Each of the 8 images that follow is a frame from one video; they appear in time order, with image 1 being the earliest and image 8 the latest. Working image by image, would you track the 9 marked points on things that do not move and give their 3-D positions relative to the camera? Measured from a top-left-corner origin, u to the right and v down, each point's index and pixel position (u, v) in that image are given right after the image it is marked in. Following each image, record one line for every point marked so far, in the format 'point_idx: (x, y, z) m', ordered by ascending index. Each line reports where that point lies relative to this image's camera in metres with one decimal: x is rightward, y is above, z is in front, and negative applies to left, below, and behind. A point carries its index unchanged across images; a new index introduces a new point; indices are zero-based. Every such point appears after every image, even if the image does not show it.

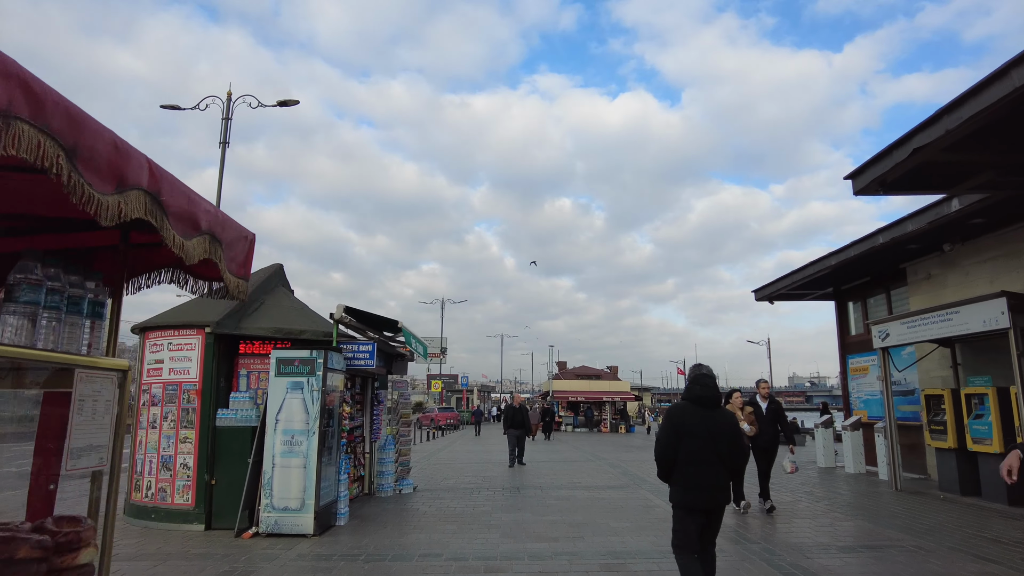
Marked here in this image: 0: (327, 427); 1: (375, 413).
0: (-2.3, -1.8, +7.8) m
1: (-2.4, -2.2, +10.8) m
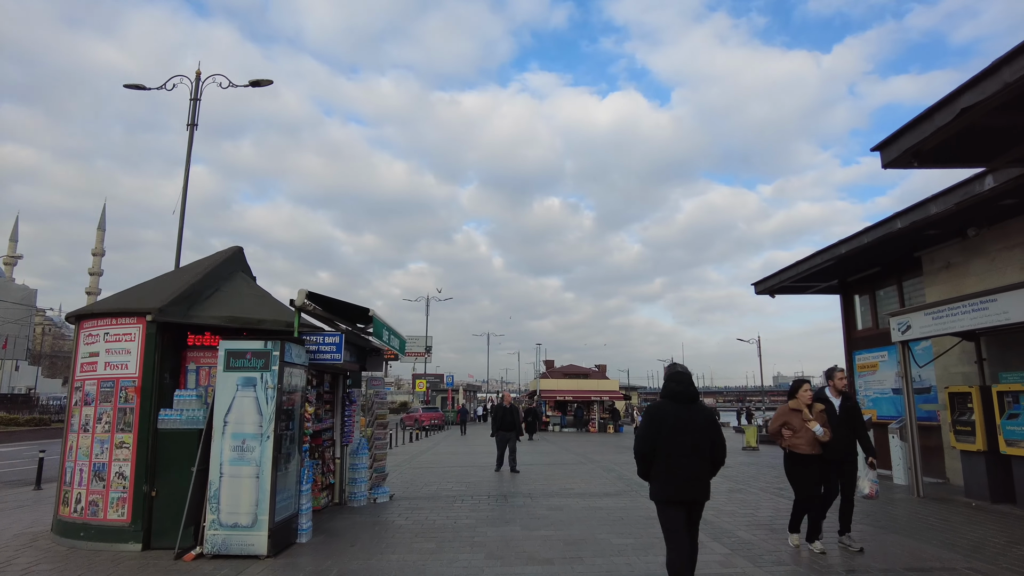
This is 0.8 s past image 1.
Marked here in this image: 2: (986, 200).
0: (-2.5, -1.6, +6.8) m
1: (-2.6, -2.0, +9.8) m
2: (+6.6, +1.2, +8.6) m
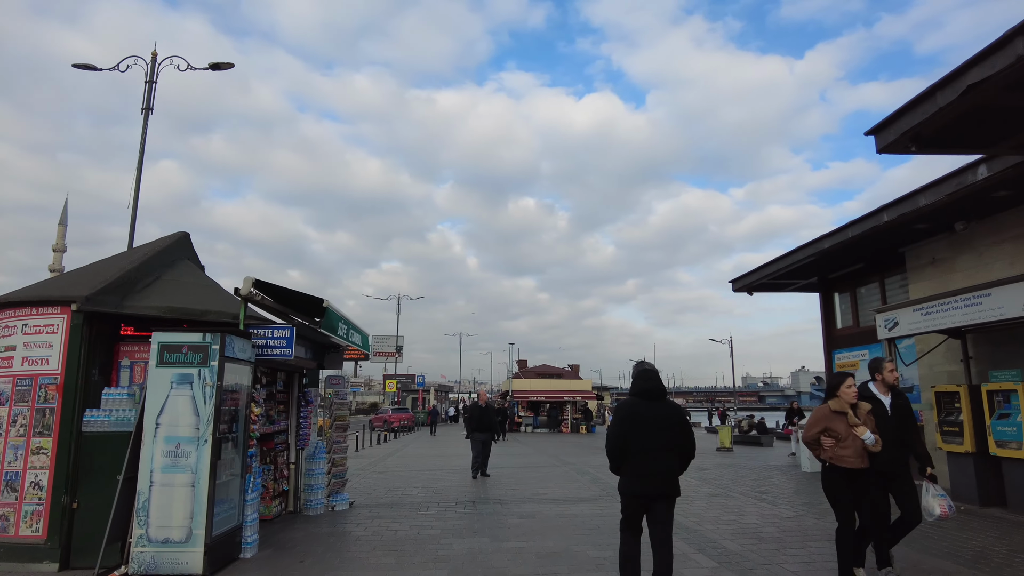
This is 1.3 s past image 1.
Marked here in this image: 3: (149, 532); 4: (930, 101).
0: (-2.8, -1.4, +6.1) m
1: (-3.0, -1.9, +9.0) m
2: (+6.2, +1.3, +8.3) m
3: (-3.3, -2.2, +5.7) m
4: (+4.2, +1.9, +6.2) m
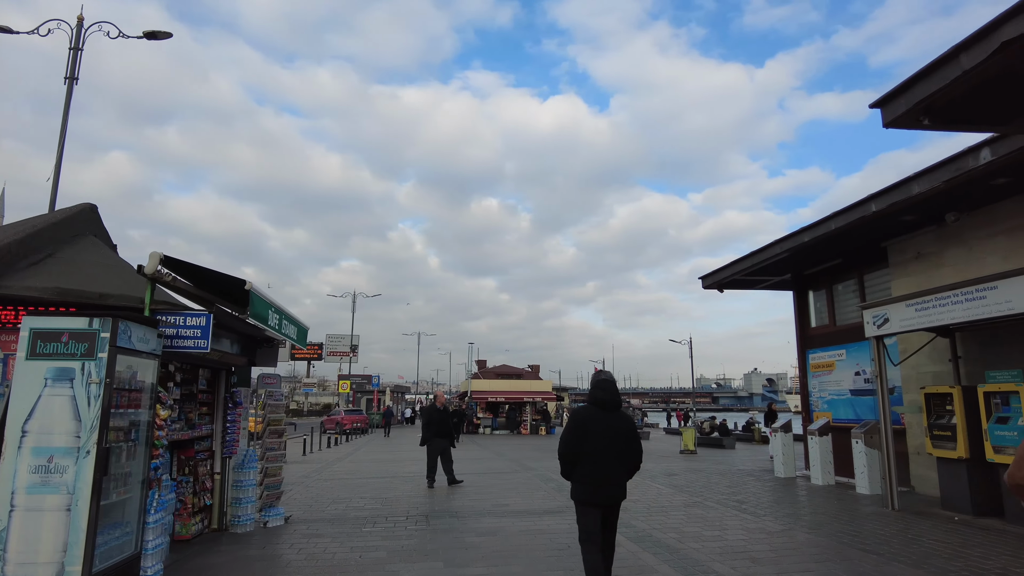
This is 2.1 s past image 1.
0: (-3.1, -1.2, +5.0) m
1: (-3.5, -1.7, +7.9) m
2: (+5.8, +1.4, +7.7) m
3: (-3.6, -2.0, +4.5) m
4: (+3.9, +2.0, +5.5) m
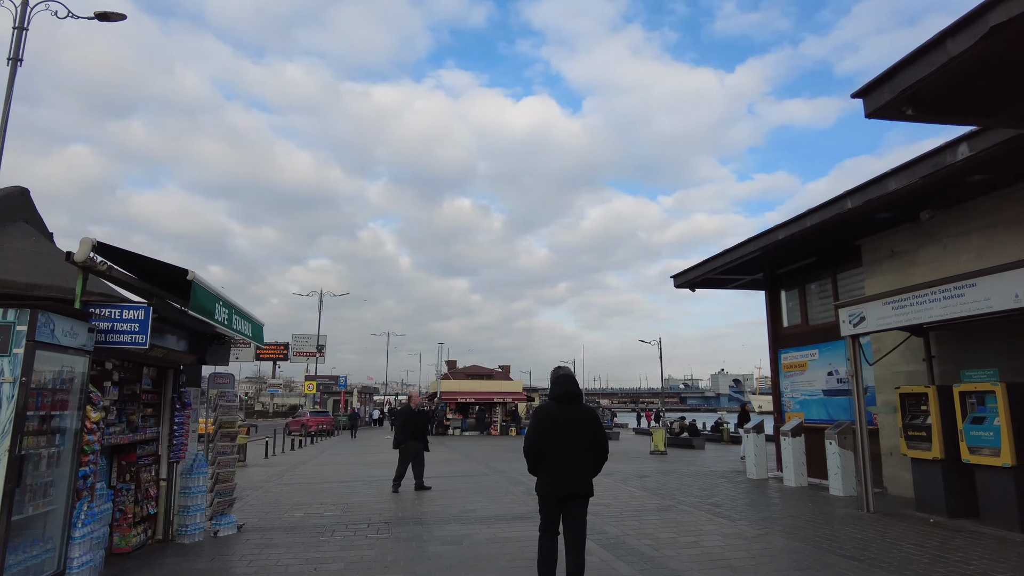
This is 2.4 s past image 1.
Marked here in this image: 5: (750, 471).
0: (-3.4, -1.2, +4.4) m
1: (-3.9, -1.6, +7.4) m
2: (+5.4, +1.4, +7.6) m
3: (-3.8, -1.9, +4.0) m
4: (+3.6, +2.0, +5.3) m
5: (+4.7, -3.6, +12.3) m
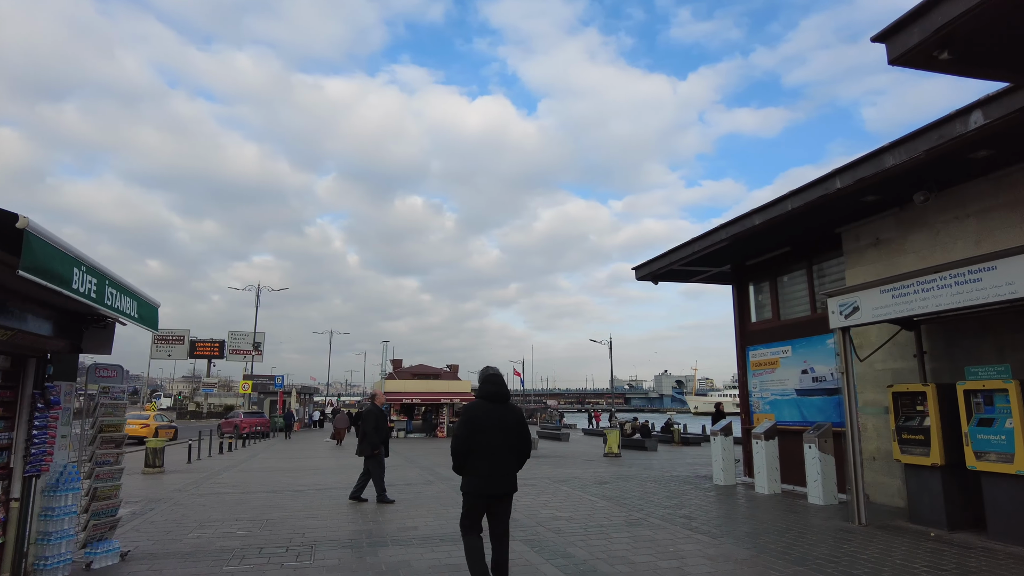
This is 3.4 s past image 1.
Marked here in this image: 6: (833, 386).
0: (-3.6, -0.9, +3.0) m
1: (-4.4, -1.3, +5.8) m
2: (+4.9, +1.5, +6.8) m
3: (-4.1, -1.6, +2.5) m
4: (+3.3, +2.2, +4.4) m
5: (+3.8, -3.5, +11.5) m
6: (+5.1, -1.6, +10.0) m
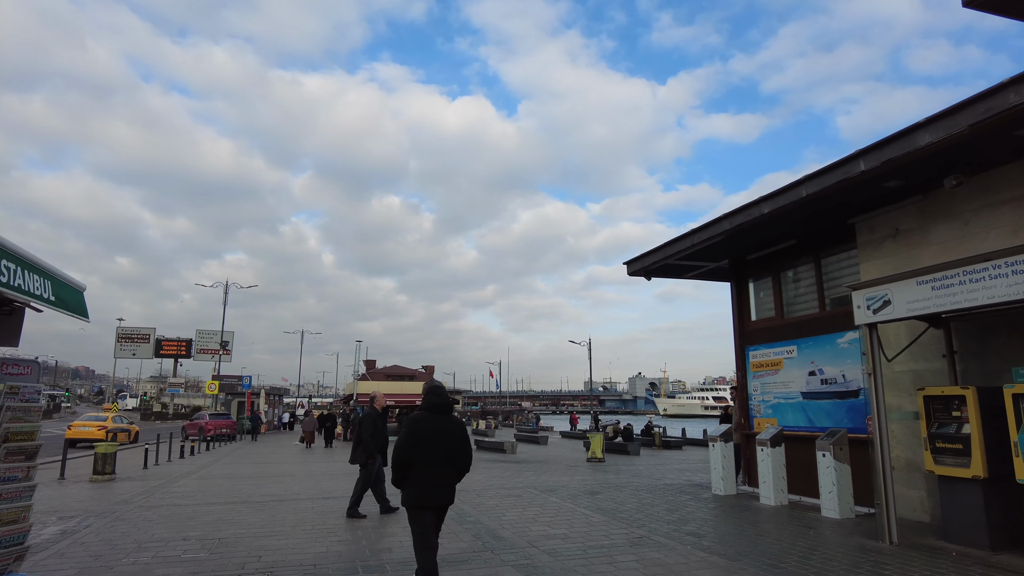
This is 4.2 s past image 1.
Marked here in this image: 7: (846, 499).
0: (-3.5, -0.7, +1.9) m
1: (-4.4, -1.1, +4.7) m
2: (+4.9, +1.6, +6.1) m
3: (-4.0, -1.4, +1.4) m
4: (+3.4, +2.3, +3.6) m
5: (+3.5, -3.4, +10.7) m
6: (+4.9, -1.5, +9.2) m
7: (+4.4, -2.7, +8.2) m
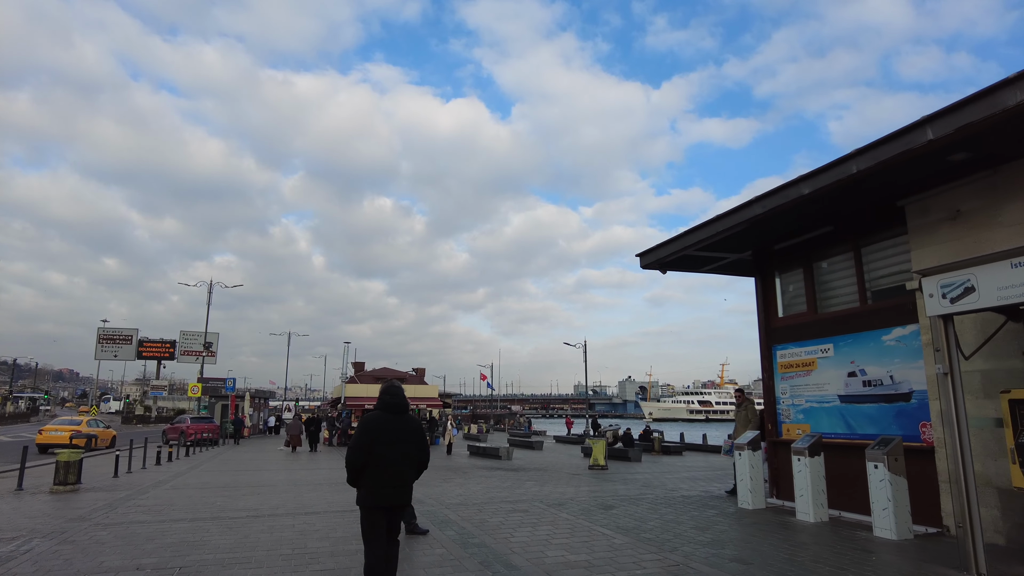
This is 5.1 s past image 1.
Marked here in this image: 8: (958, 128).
0: (-3.3, -0.5, +0.8) m
1: (-4.3, -0.9, +3.6) m
2: (+5.0, +1.8, +5.1) m
3: (-3.8, -1.2, +0.3) m
4: (+3.6, +2.5, +2.6) m
5: (+3.6, -3.3, +9.7) m
6: (+5.0, -1.4, +8.2) m
7: (+4.5, -2.6, +7.2) m
8: (+4.4, +1.6, +6.2) m
